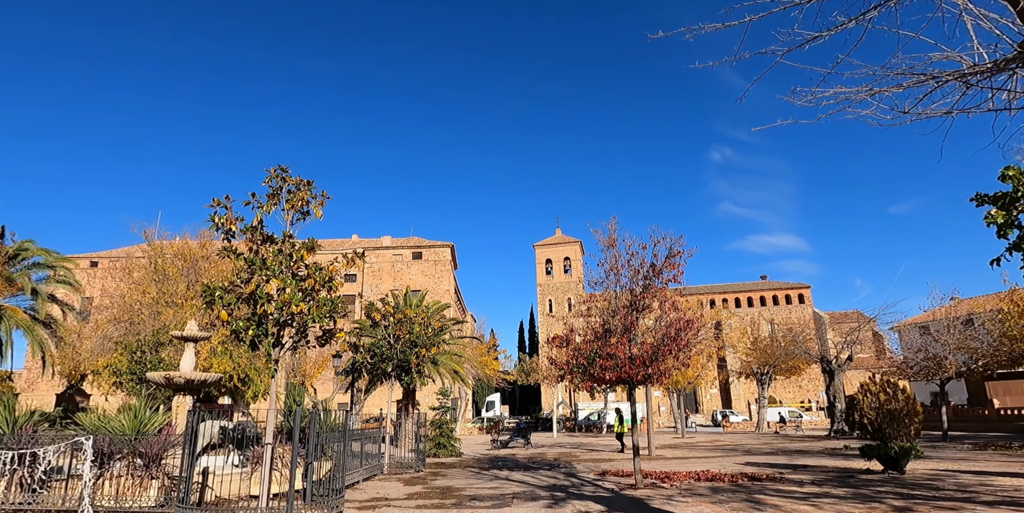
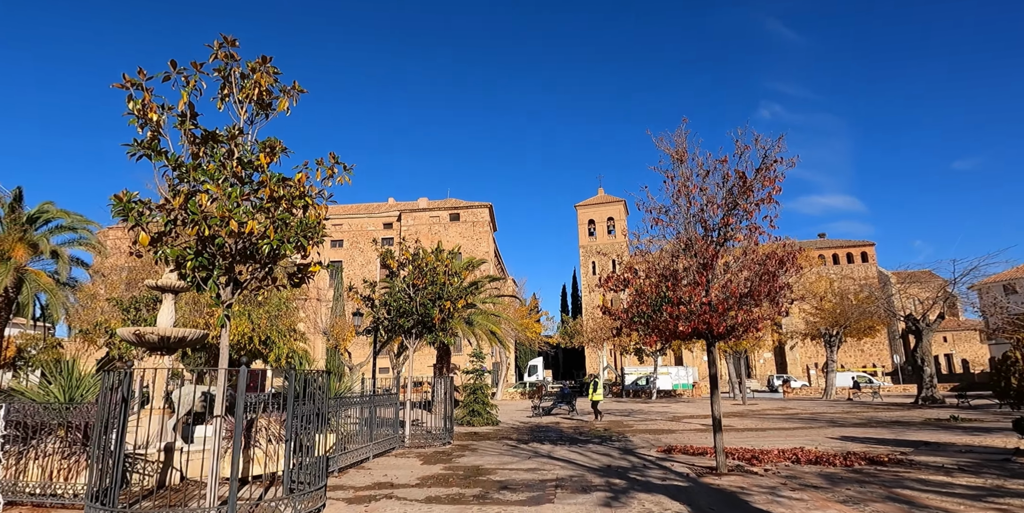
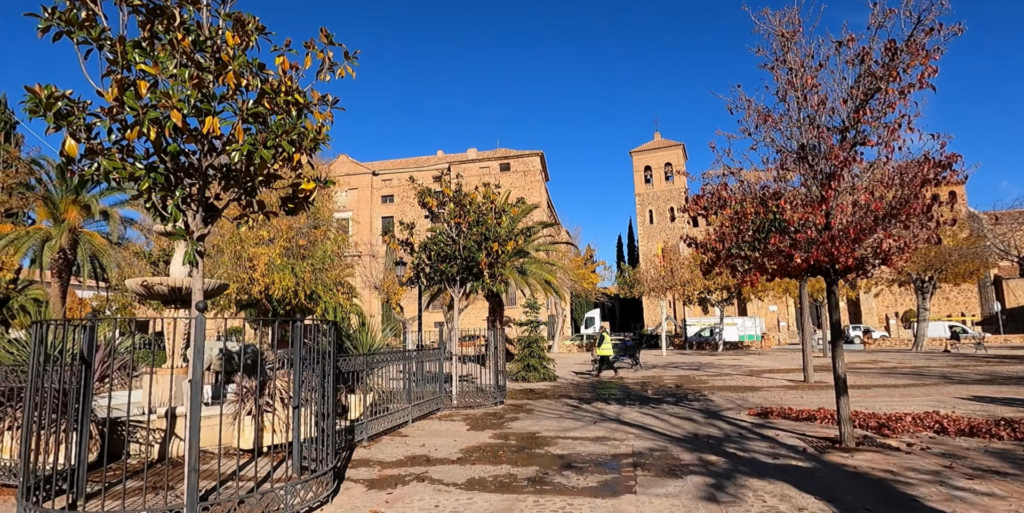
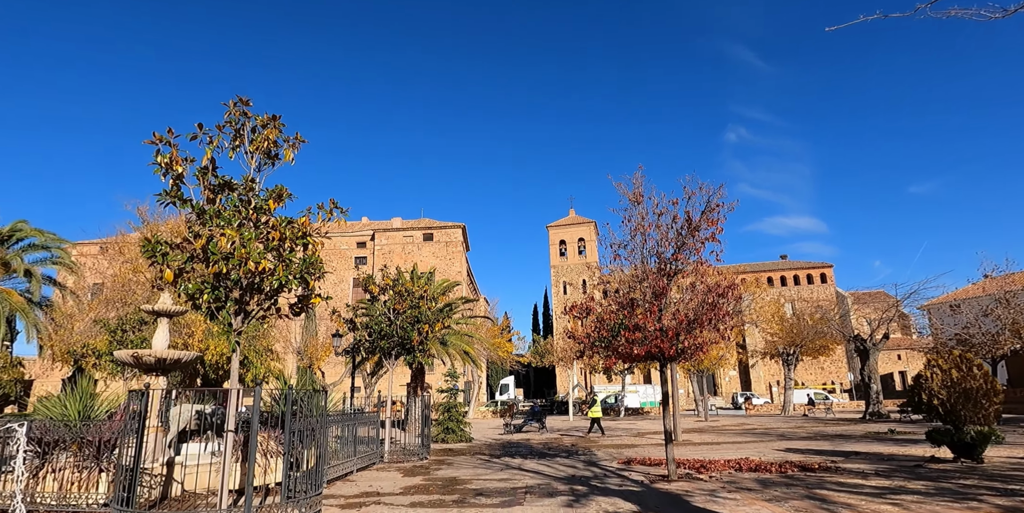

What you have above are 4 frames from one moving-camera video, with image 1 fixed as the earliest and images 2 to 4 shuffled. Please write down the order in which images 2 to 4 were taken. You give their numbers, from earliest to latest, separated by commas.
4, 2, 3
